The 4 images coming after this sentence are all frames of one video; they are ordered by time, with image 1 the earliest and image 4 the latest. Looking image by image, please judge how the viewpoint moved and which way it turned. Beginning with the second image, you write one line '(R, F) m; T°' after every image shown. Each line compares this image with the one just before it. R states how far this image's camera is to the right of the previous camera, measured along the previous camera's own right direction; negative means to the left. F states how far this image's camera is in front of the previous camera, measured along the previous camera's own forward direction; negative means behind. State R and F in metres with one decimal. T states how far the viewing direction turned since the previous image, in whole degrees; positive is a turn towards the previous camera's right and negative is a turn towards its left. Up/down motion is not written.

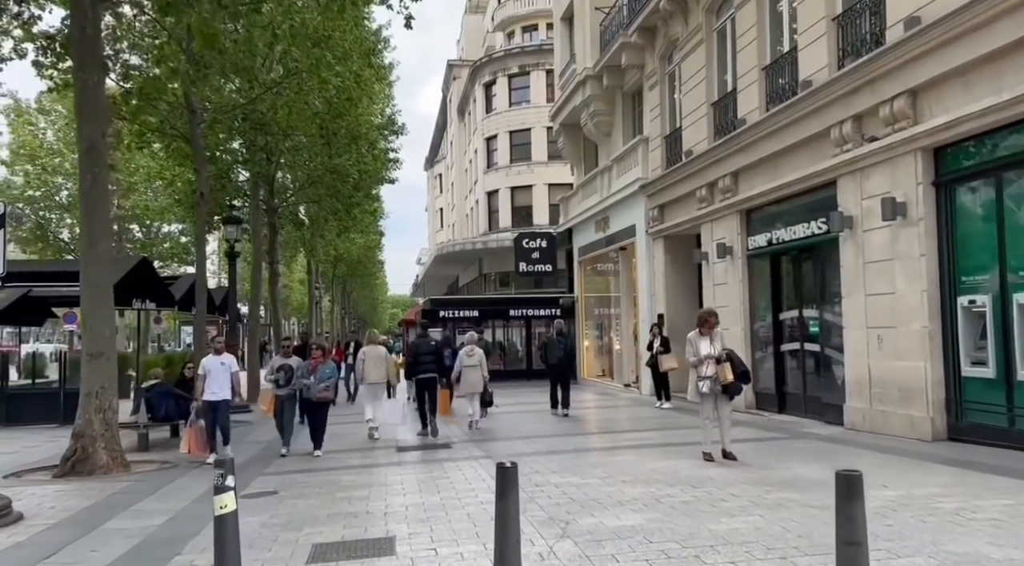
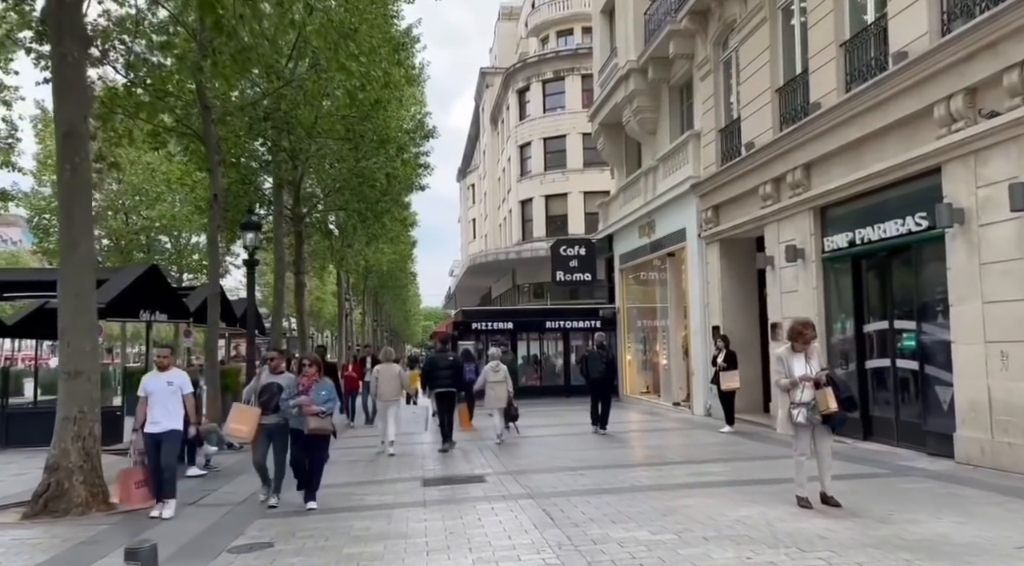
(-0.1, +1.5) m; -2°
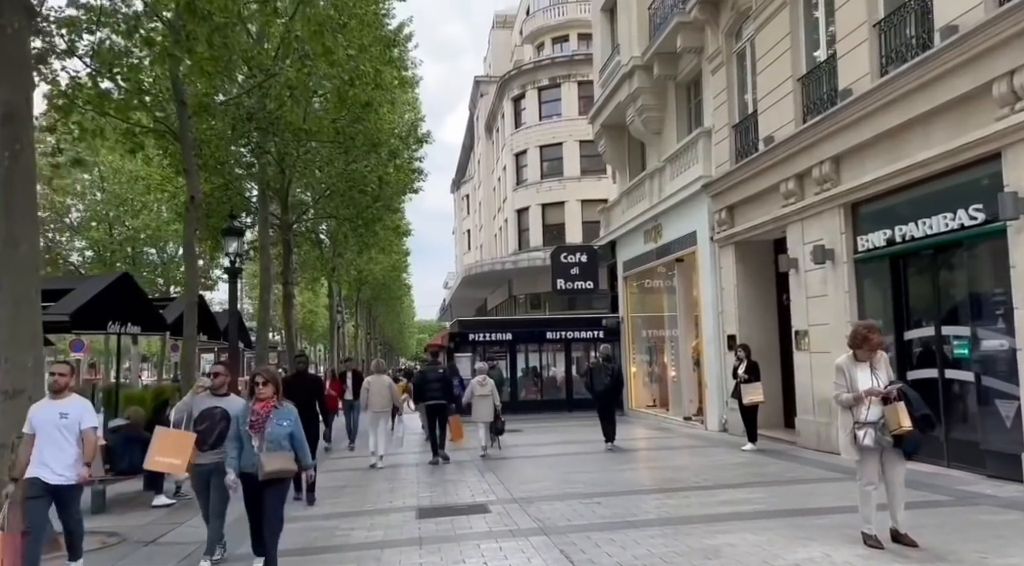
(-0.1, +1.1) m; 0°
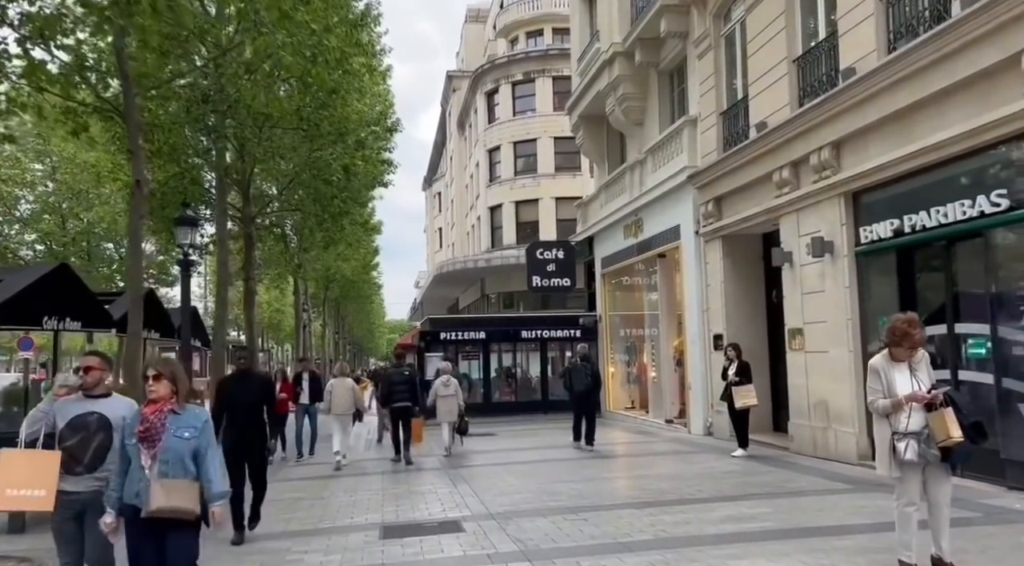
(-0.1, +0.9) m; +2°
